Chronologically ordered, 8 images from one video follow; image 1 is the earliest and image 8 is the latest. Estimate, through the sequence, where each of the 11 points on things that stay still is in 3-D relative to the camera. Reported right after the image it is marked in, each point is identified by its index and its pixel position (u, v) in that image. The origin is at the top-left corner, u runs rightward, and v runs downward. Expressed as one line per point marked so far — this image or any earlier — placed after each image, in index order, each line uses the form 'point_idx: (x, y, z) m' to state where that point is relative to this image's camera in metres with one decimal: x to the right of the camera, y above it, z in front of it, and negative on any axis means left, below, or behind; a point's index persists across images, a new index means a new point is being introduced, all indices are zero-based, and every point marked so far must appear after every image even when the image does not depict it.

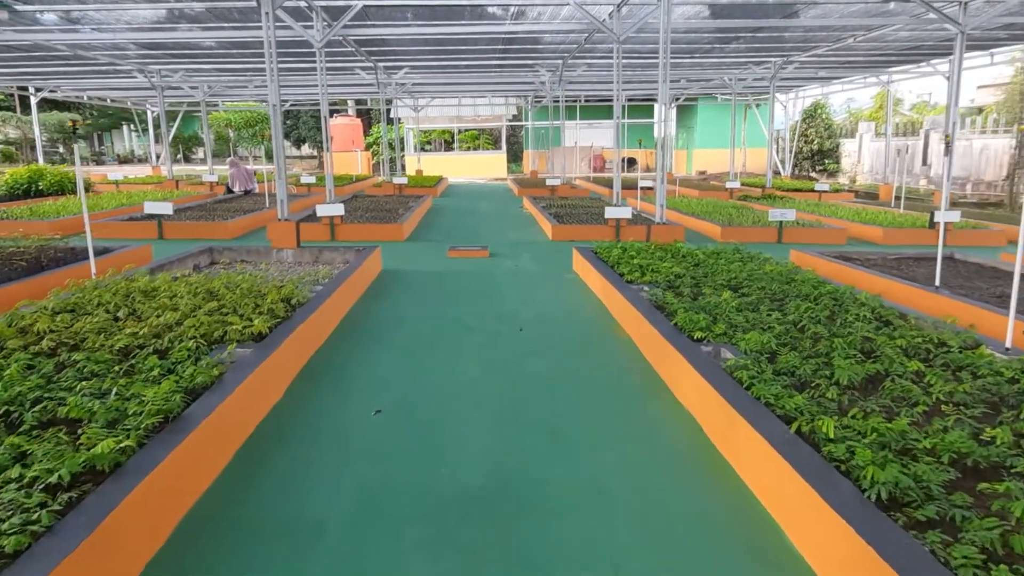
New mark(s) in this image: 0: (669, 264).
0: (+1.0, +0.2, +6.7) m
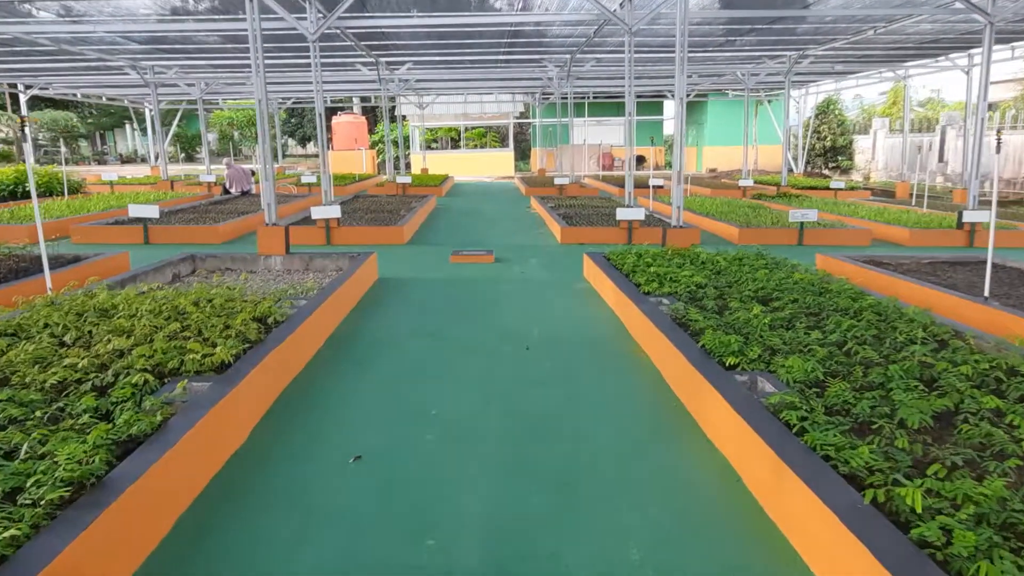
0: (+1.1, +0.1, +6.2) m
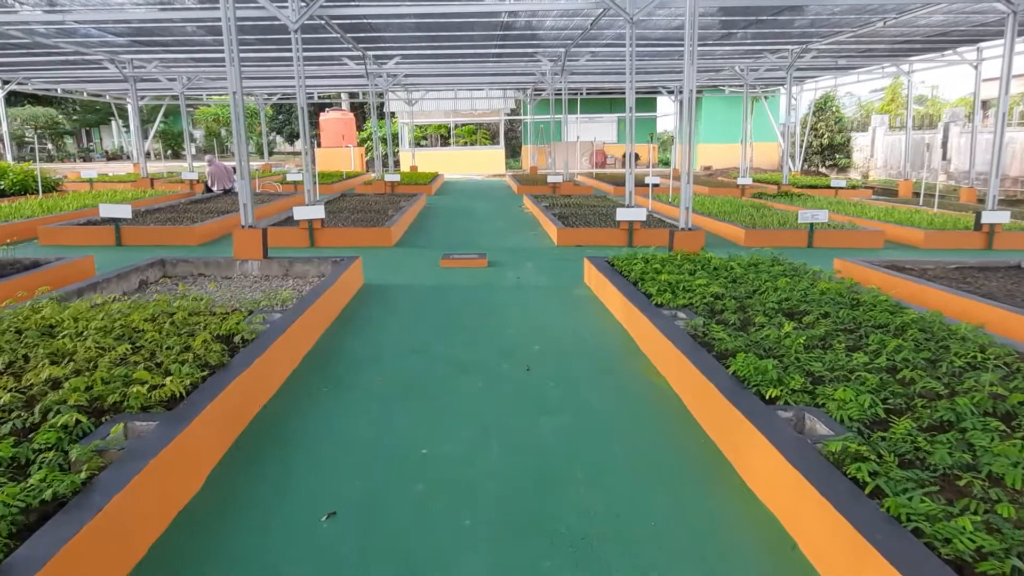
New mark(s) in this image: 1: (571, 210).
0: (+1.1, 0.0, +5.6) m
1: (+0.7, +0.9, +12.3) m
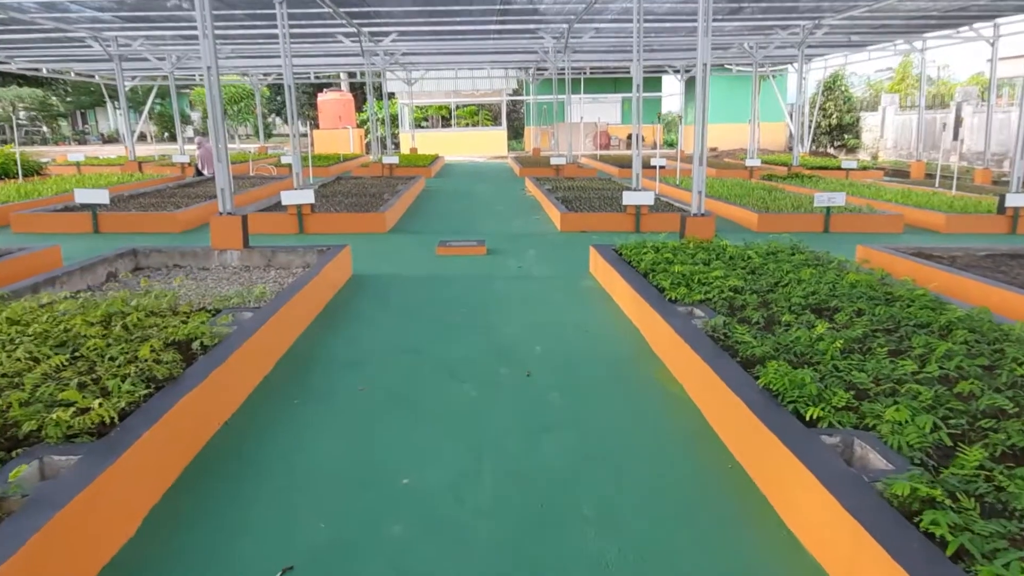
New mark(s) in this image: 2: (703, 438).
0: (+1.0, +0.1, +5.1) m
1: (+0.7, +1.1, +11.7) m
2: (+0.6, -0.5, +3.3) m
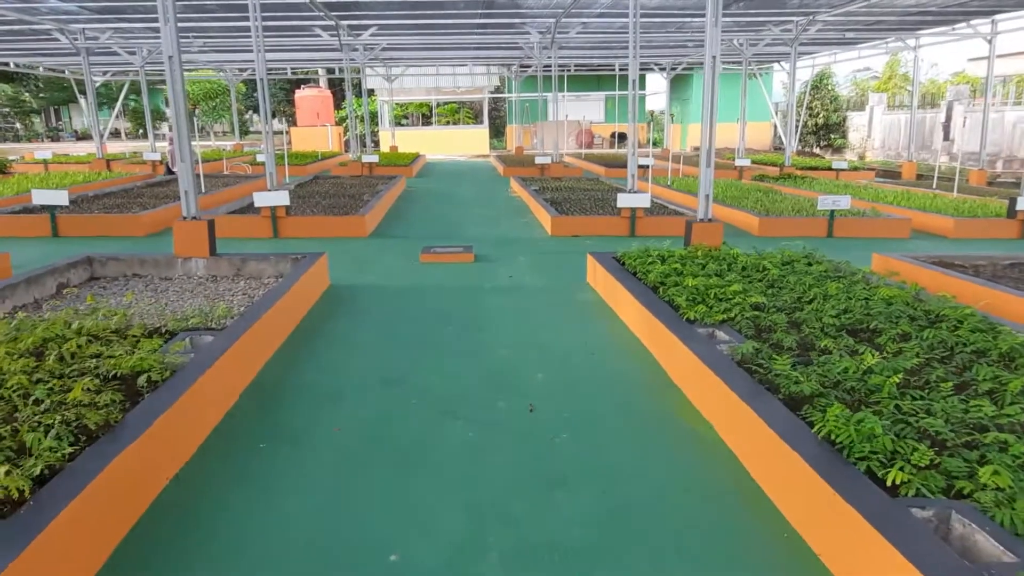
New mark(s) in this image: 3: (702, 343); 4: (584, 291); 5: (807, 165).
0: (+1.0, 0.0, +4.6) m
1: (+0.6, +1.0, +11.2) m
2: (+0.6, -0.5, +2.8) m
3: (+0.7, -0.2, +3.7) m
4: (+0.4, 0.0, +5.9) m
5: (+5.3, +2.2, +18.2) m
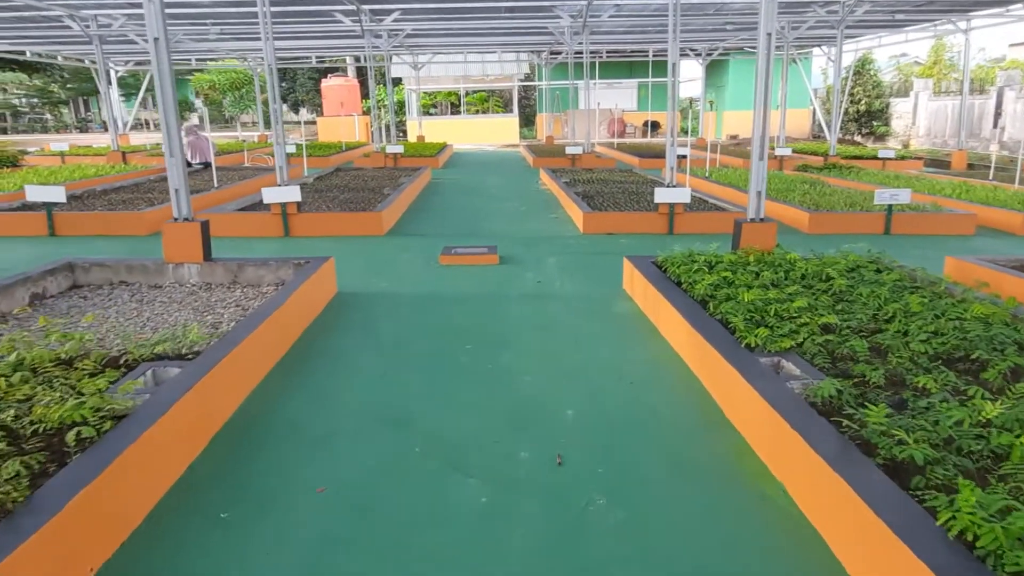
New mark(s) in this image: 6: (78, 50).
0: (+1.1, -0.1, +4.0) m
1: (+0.9, +1.0, +10.6) m
2: (+0.7, -0.6, +2.1) m
3: (+0.8, -0.3, +3.1) m
4: (+0.6, -0.1, +5.3) m
5: (+5.8, +2.3, +17.4) m
6: (-8.1, +4.5, +19.1) m
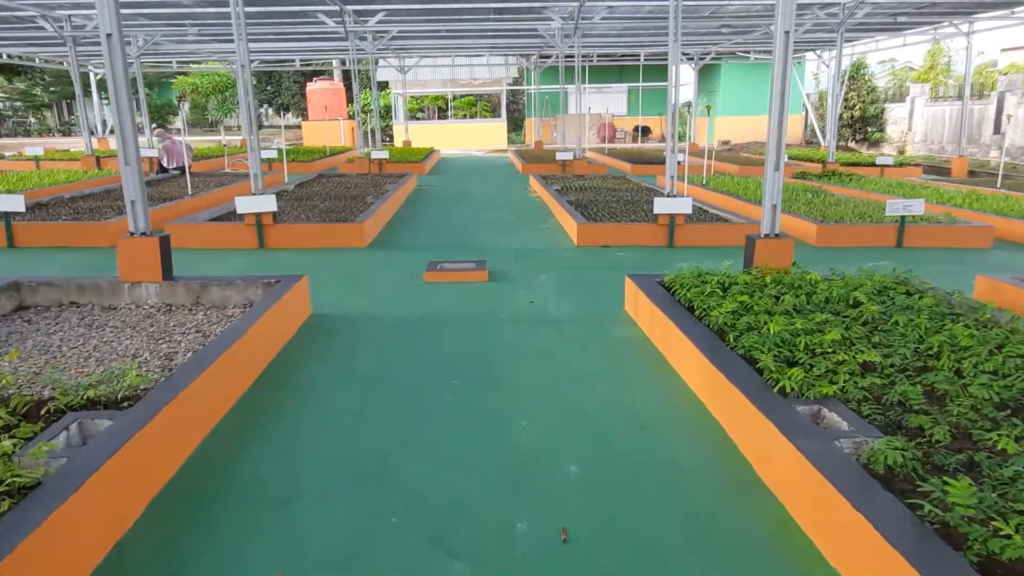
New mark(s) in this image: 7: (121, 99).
0: (+1.1, -0.2, +3.5) m
1: (+0.8, +0.9, +10.1) m
2: (+0.7, -0.7, +1.6) m
3: (+0.8, -0.4, +2.6) m
4: (+0.5, -0.2, +4.8) m
5: (+5.6, +2.1, +17.0) m
6: (-8.3, +4.3, +18.5) m
7: (-1.8, +0.9, +4.6) m
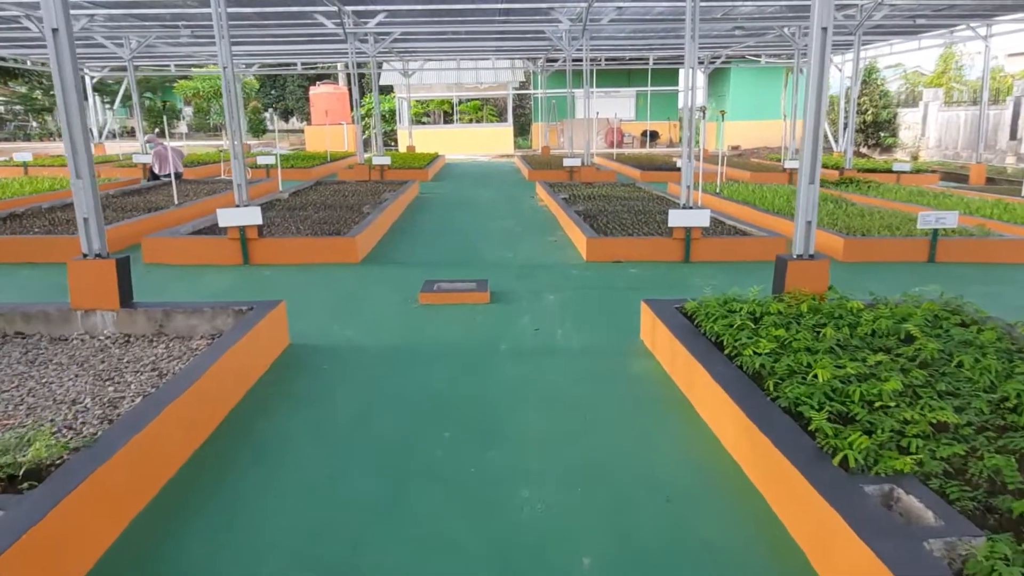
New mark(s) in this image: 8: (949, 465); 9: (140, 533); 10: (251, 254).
0: (+1.1, -0.3, +2.9) m
1: (+0.8, +0.8, +9.5) m
2: (+0.7, -0.8, +1.1) m
3: (+0.8, -0.5, +2.0) m
4: (+0.5, -0.3, +4.2) m
5: (+5.7, +2.0, +16.4) m
6: (-8.2, +4.1, +18.1) m
7: (-1.7, +0.8, +4.1) m
8: (+1.0, -0.4, +2.4) m
9: (-0.9, -0.6, +2.6) m
10: (-1.7, +0.2, +6.7) m
